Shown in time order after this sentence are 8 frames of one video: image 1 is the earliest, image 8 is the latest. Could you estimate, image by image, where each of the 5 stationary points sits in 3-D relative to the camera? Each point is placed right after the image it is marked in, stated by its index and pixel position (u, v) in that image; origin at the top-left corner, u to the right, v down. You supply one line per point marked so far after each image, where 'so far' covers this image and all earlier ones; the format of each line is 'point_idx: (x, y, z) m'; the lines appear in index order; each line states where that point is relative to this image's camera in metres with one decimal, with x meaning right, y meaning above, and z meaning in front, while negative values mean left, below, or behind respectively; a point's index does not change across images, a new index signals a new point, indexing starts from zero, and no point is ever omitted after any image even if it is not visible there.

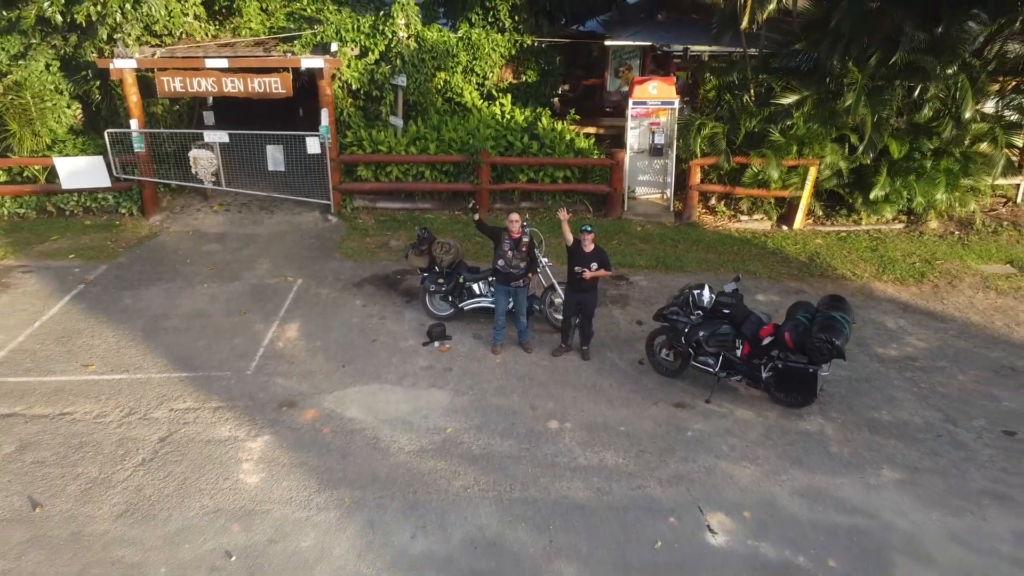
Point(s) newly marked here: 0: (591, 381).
0: (+0.5, -0.5, +5.0) m
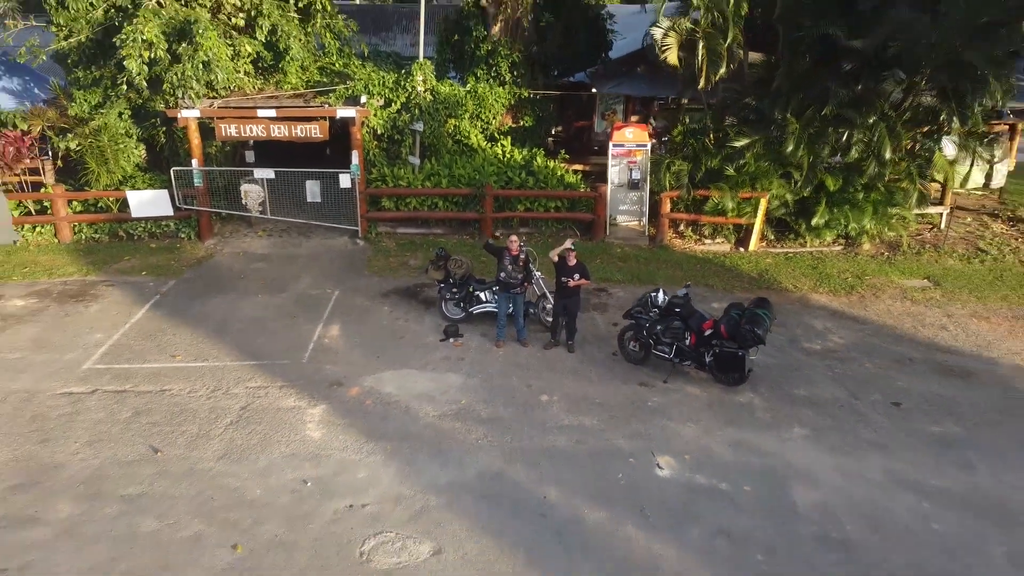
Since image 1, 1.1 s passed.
0: (+0.5, -0.6, +6.3) m
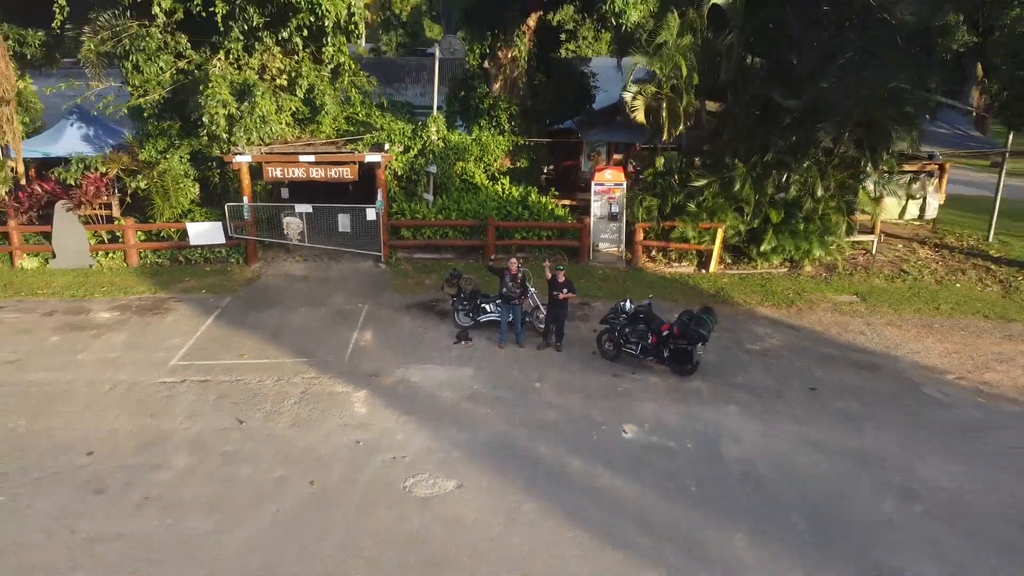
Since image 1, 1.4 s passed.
0: (+0.5, -0.7, +7.9) m
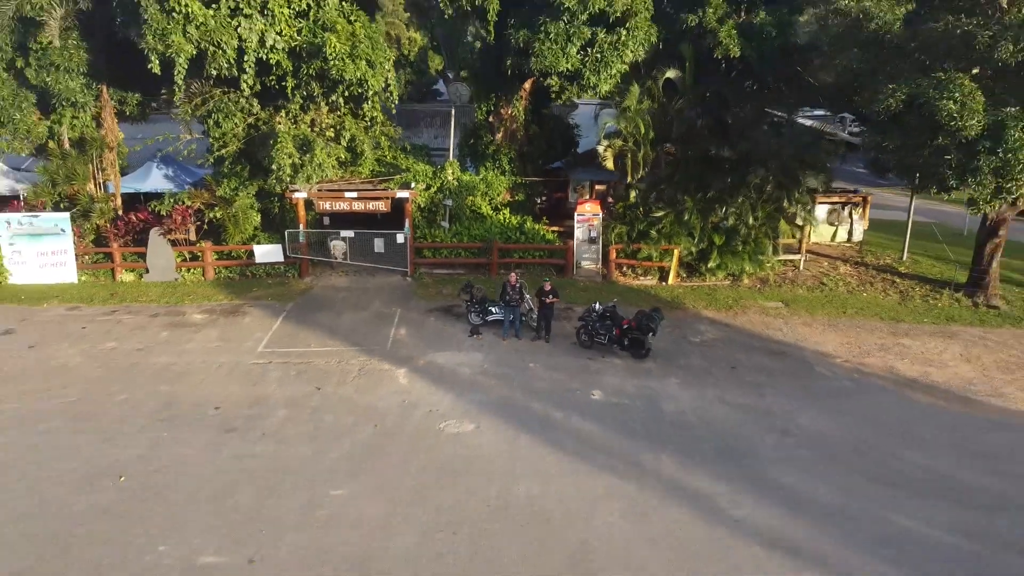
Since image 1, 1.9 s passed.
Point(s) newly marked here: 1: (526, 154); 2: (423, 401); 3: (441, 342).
0: (+0.5, -0.8, +10.6) m
1: (+0.2, +2.4, +15.1) m
2: (-1.0, -1.2, +9.1) m
3: (-0.9, -0.7, +10.8) m
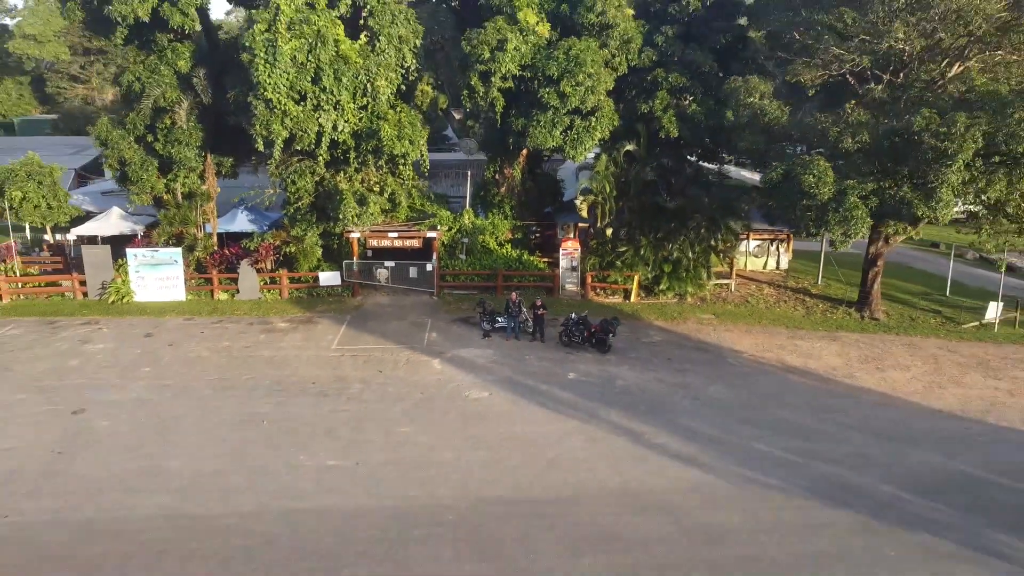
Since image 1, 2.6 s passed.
0: (+0.5, -1.0, +14.8) m
1: (+0.2, +2.0, +19.4) m
2: (-0.9, -1.4, +13.3) m
3: (-0.9, -1.0, +15.0) m
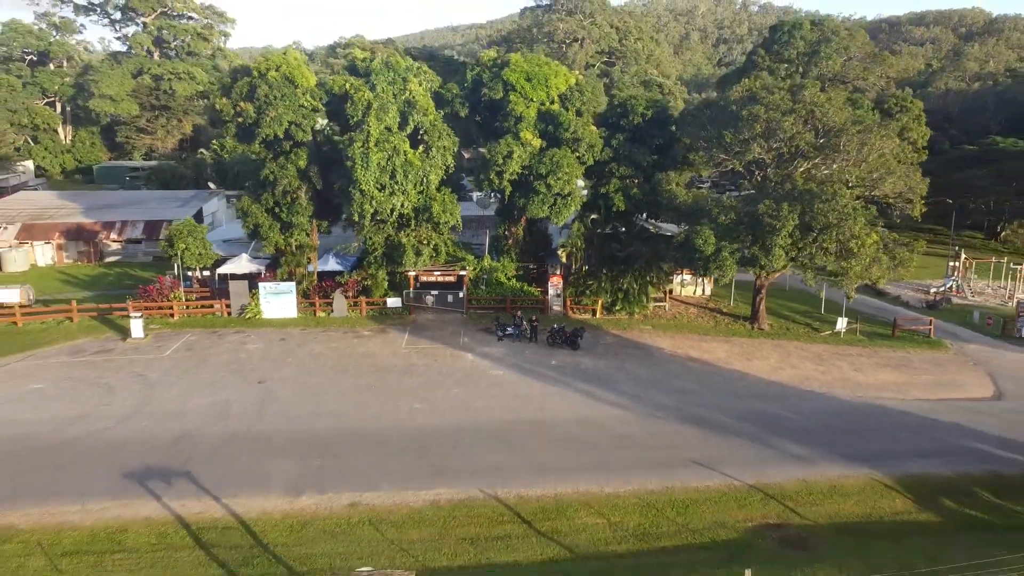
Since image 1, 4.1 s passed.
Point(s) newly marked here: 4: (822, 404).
0: (+0.6, -1.6, +23.1) m
1: (+0.4, +1.3, +27.8) m
2: (-0.8, -2.0, +21.6) m
3: (-0.8, -1.5, +23.4) m
4: (+7.1, -2.7, +19.4) m
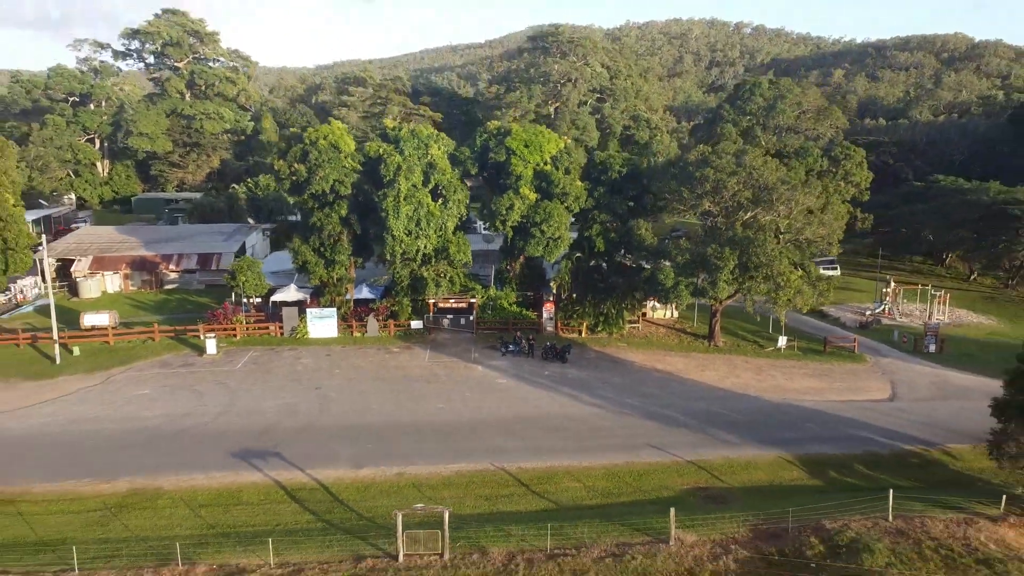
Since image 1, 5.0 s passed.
0: (+0.7, -2.4, +28.8) m
1: (+0.4, +0.4, +33.5) m
2: (-0.8, -2.8, +27.3) m
3: (-0.7, -2.4, +29.1) m
4: (+7.2, -3.4, +25.1) m
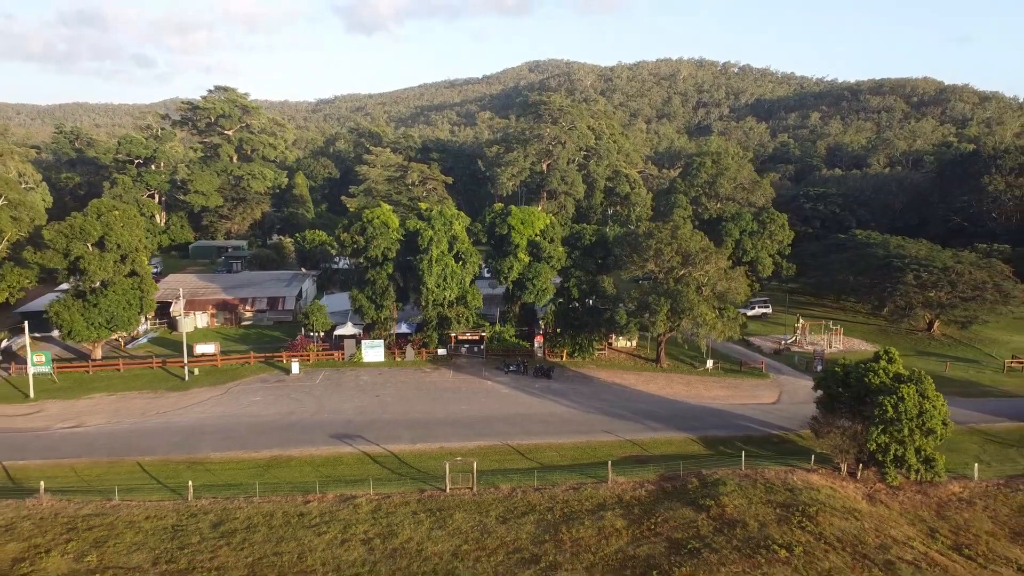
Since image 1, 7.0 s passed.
0: (+0.7, -4.2, +40.2) m
1: (+0.4, -1.6, +45.0) m
2: (-0.8, -4.5, +38.6) m
3: (-0.7, -4.2, +40.4) m
4: (+7.2, -5.1, +36.4) m
